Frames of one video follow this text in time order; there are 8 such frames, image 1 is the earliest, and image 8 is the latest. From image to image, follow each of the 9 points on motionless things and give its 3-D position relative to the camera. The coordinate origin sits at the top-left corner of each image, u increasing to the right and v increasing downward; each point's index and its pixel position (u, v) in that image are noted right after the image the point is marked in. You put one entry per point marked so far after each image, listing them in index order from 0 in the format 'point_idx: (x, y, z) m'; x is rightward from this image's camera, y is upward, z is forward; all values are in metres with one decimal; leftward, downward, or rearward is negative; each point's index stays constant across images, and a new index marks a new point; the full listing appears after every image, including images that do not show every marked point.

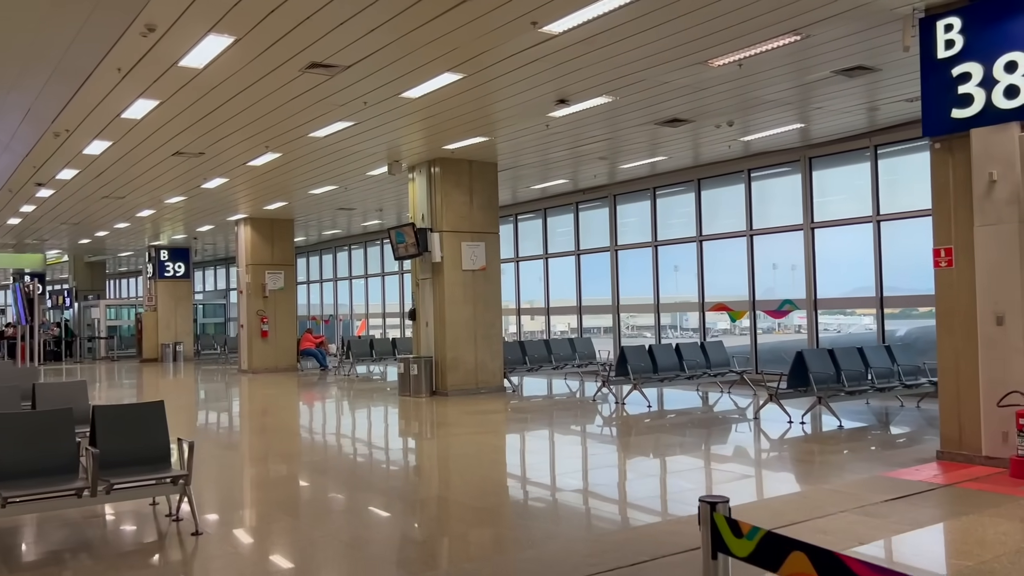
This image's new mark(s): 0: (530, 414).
0: (+0.2, -1.6, +10.6) m
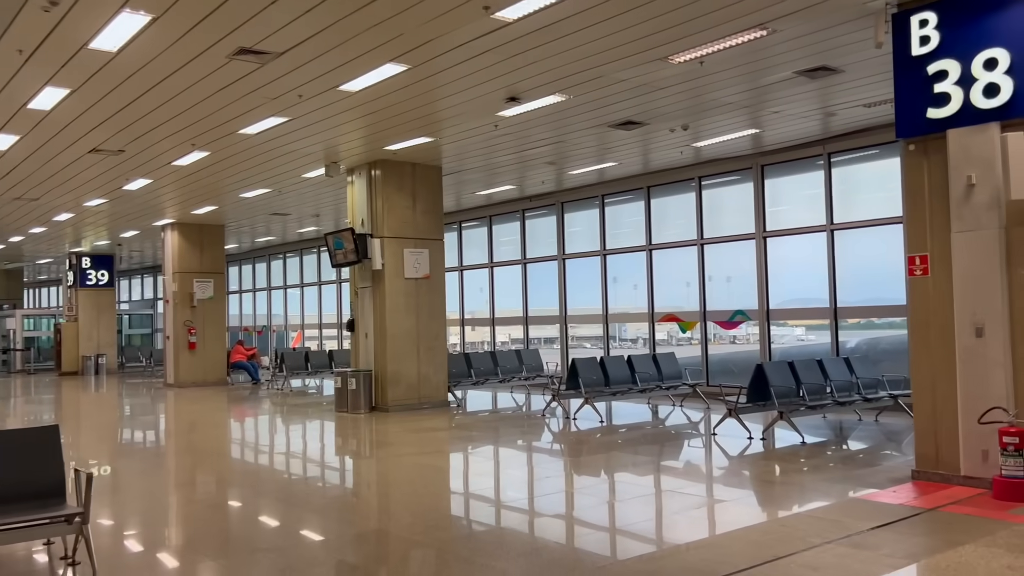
0: (-0.5, -1.7, +10.0) m
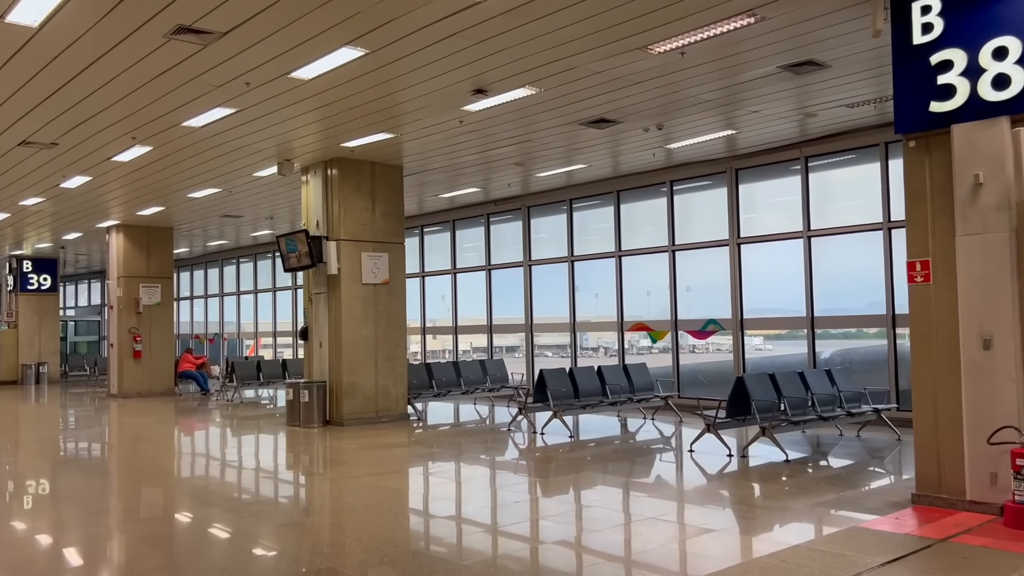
0: (-0.9, -1.8, +9.4) m
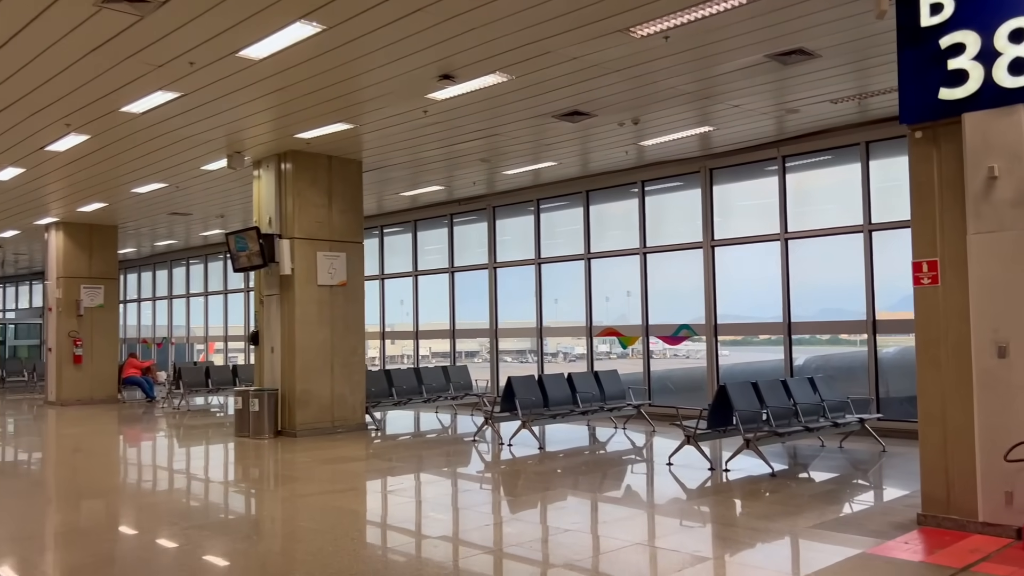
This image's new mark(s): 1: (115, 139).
0: (-1.3, -1.8, +8.9) m
1: (-4.4, +1.7, +9.2) m
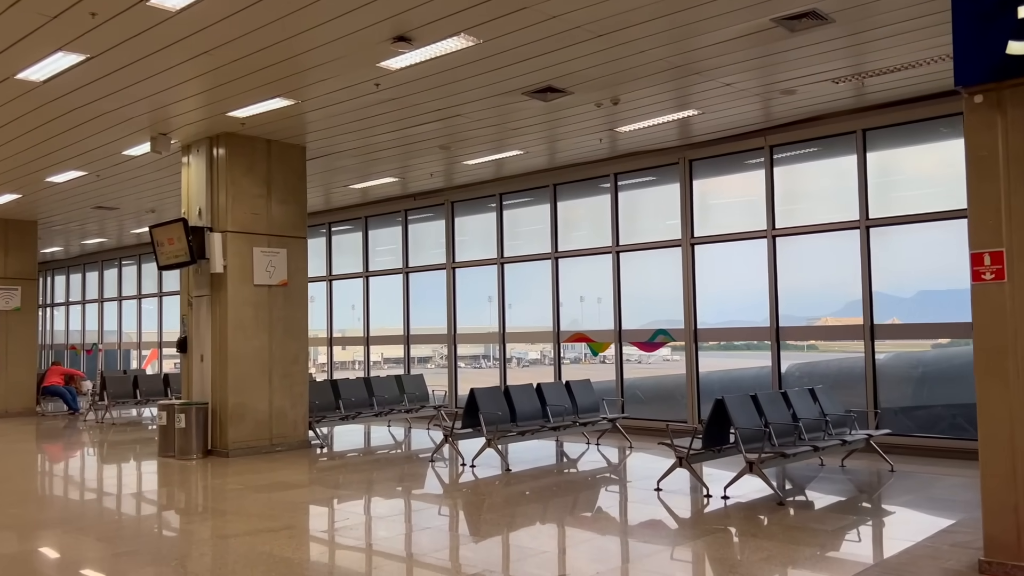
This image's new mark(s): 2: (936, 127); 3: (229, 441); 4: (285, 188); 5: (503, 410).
0: (-1.6, -1.8, +7.8) m
1: (-4.8, +1.7, +8.0) m
2: (+4.1, +1.6, +8.0) m
3: (-2.9, -1.6, +8.4) m
4: (-2.5, +1.1, +9.1) m
5: (-0.1, -1.1, +7.7) m
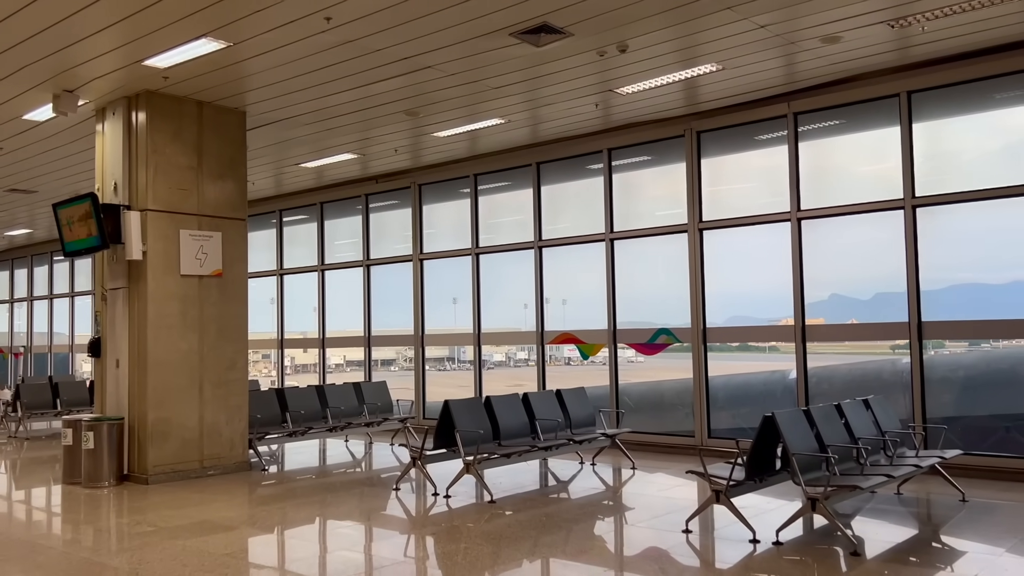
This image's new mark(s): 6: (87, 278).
0: (-1.7, -1.7, +6.4) m
1: (-4.9, +1.7, +6.4) m
2: (+4.0, +1.6, +6.9) m
3: (-3.0, -1.5, +6.9) m
4: (-2.7, +1.2, +7.6) m
5: (-0.2, -1.1, +6.4) m
6: (-8.8, +0.2, +17.3) m
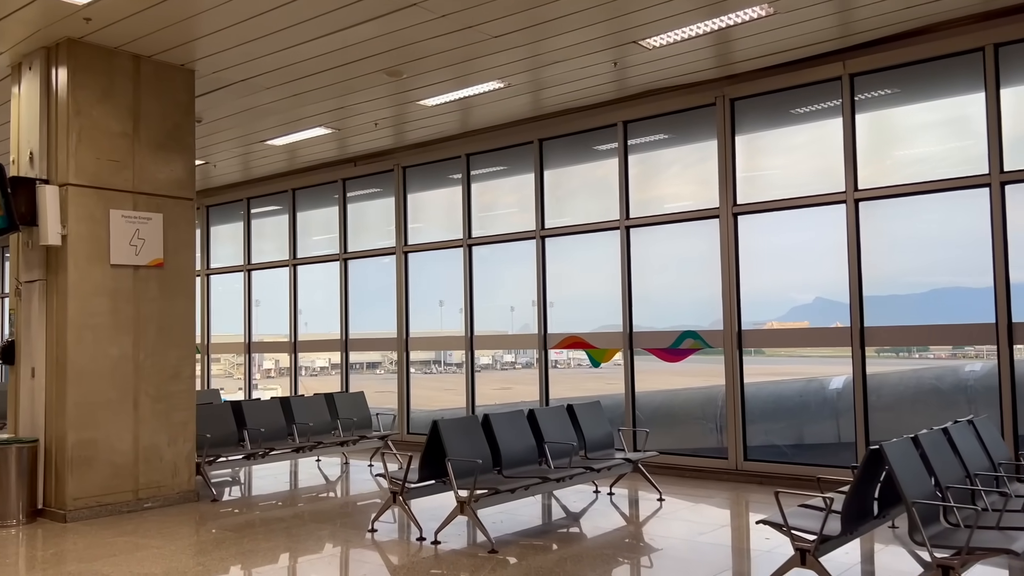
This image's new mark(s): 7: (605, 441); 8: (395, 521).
0: (-1.7, -1.7, +5.1) m
1: (-4.9, +1.8, +5.1) m
2: (+4.0, +1.7, +5.7) m
3: (-3.0, -1.4, +5.6) m
4: (-2.7, +1.2, +6.3) m
5: (-0.2, -1.0, +5.1) m
6: (-9.0, +0.2, +15.9) m
7: (+0.7, -1.1, +6.1) m
8: (-0.8, -1.6, +5.9) m
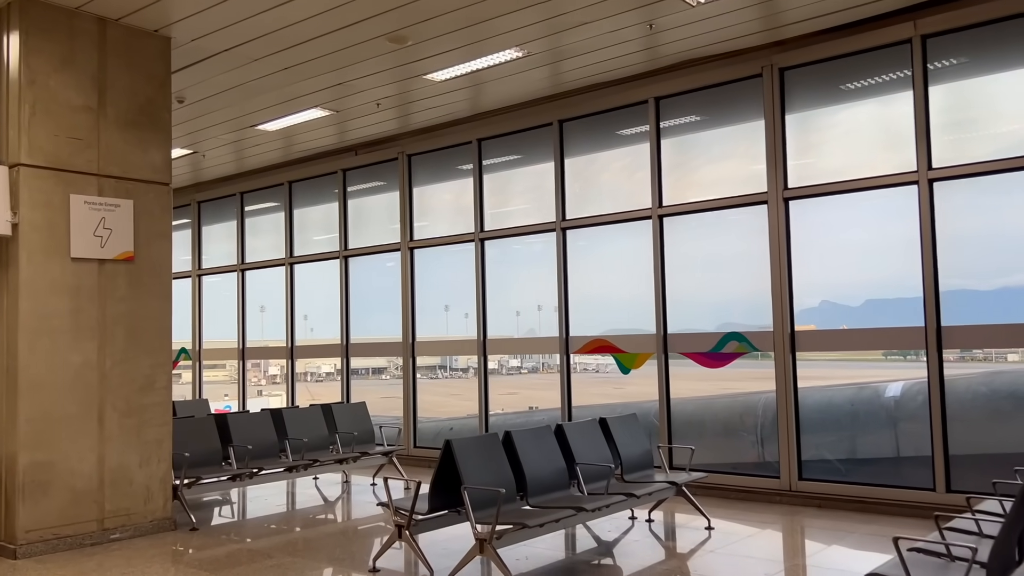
0: (-1.6, -1.7, +4.3) m
1: (-4.8, +1.8, +4.3) m
2: (+4.1, +1.7, +4.9) m
3: (-2.9, -1.4, +4.8) m
4: (-2.5, +1.2, +5.5) m
5: (-0.1, -1.0, +4.3) m
6: (-8.8, +0.2, +15.1) m
7: (+0.8, -1.1, +5.3) m
8: (-0.7, -1.6, +5.1) m
